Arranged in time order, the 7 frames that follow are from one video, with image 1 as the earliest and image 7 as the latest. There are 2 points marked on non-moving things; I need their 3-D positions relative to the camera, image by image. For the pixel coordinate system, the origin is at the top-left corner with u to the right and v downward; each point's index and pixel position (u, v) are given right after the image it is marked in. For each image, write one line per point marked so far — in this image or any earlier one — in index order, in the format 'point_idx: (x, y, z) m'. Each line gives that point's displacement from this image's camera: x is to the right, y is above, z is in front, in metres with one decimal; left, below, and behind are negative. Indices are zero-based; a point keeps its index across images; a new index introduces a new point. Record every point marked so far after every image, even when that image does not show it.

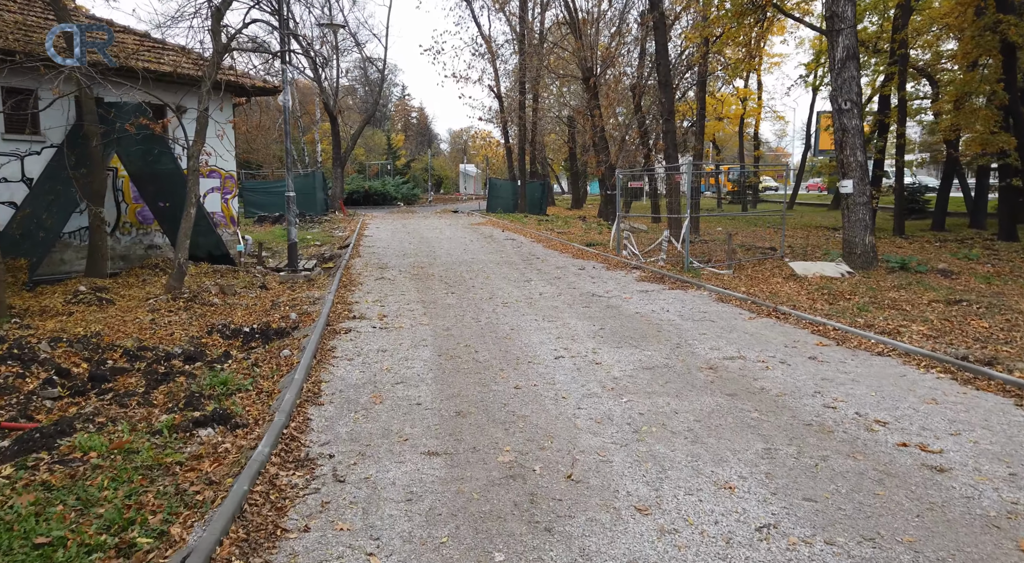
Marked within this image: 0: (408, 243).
0: (-2.9, +1.1, +19.7) m
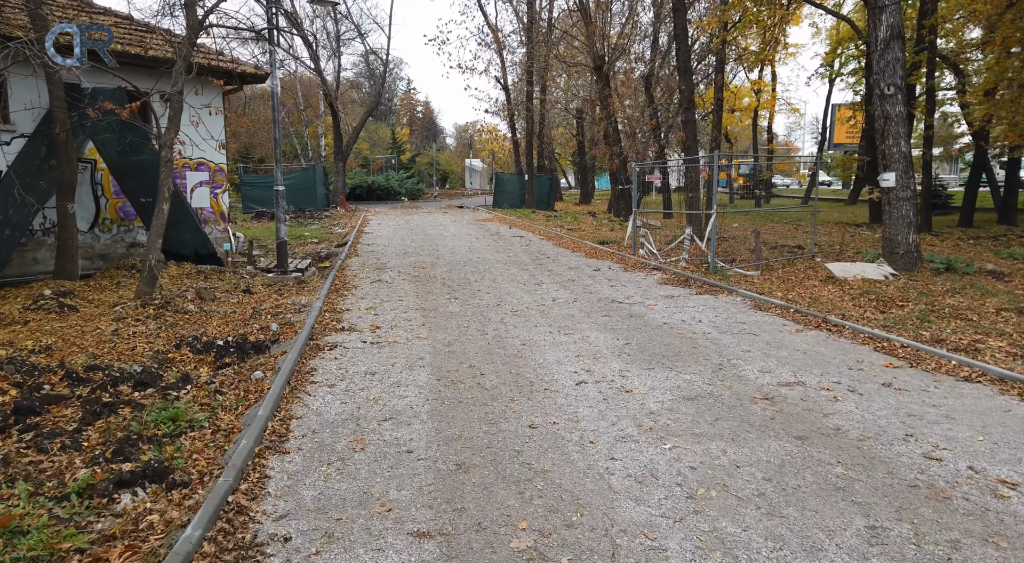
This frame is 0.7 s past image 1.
0: (-2.7, +1.1, +18.6) m
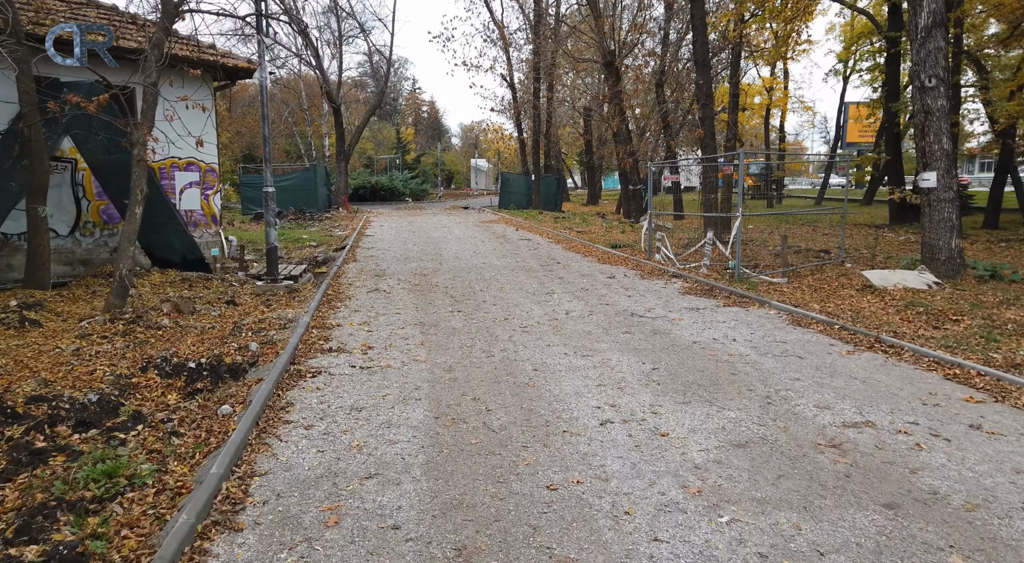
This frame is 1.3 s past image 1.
0: (-2.5, +0.9, +17.7) m
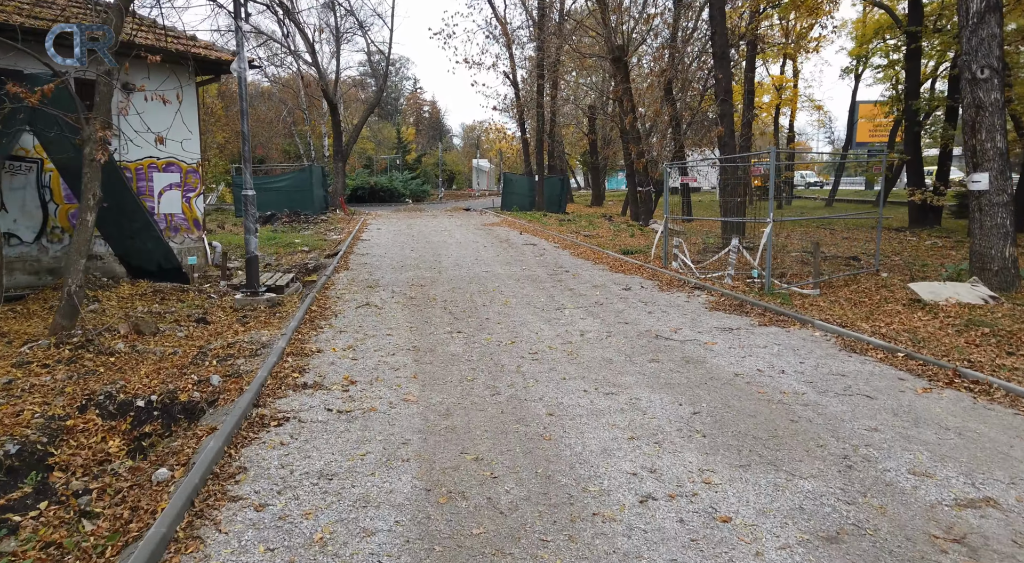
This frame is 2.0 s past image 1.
0: (-2.4, +0.7, +16.7) m
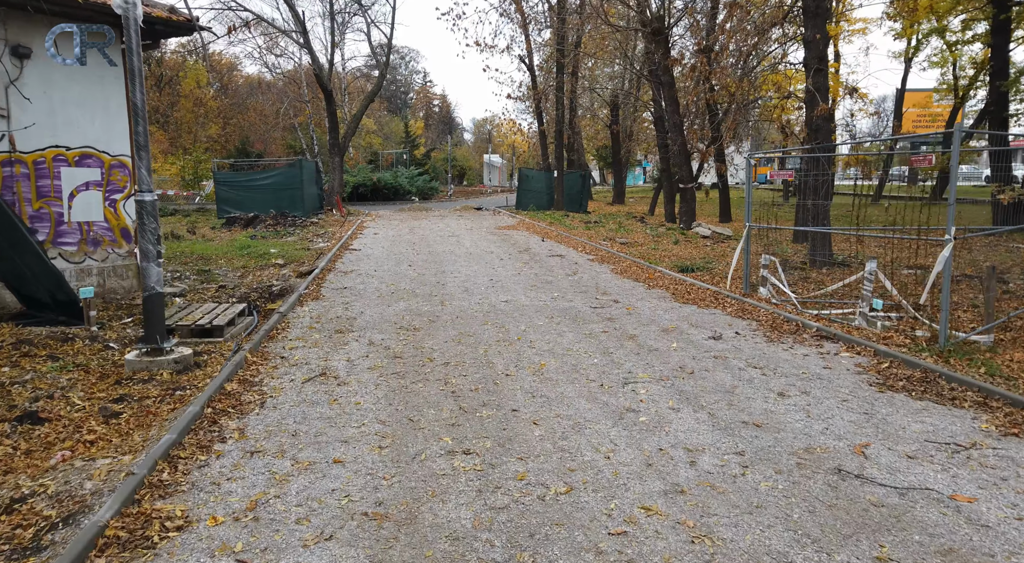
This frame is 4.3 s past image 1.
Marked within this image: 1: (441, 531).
0: (-2.0, +0.3, +13.2) m
1: (-0.3, -1.2, +3.4) m
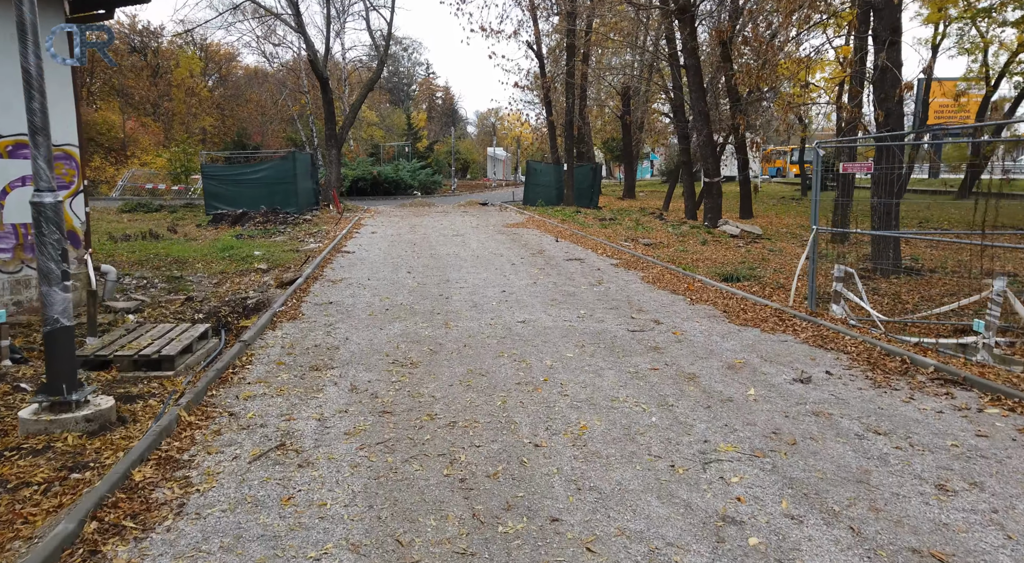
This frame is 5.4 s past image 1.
0: (-1.7, +0.2, +11.4) m
1: (-0.1, -1.4, +1.6) m
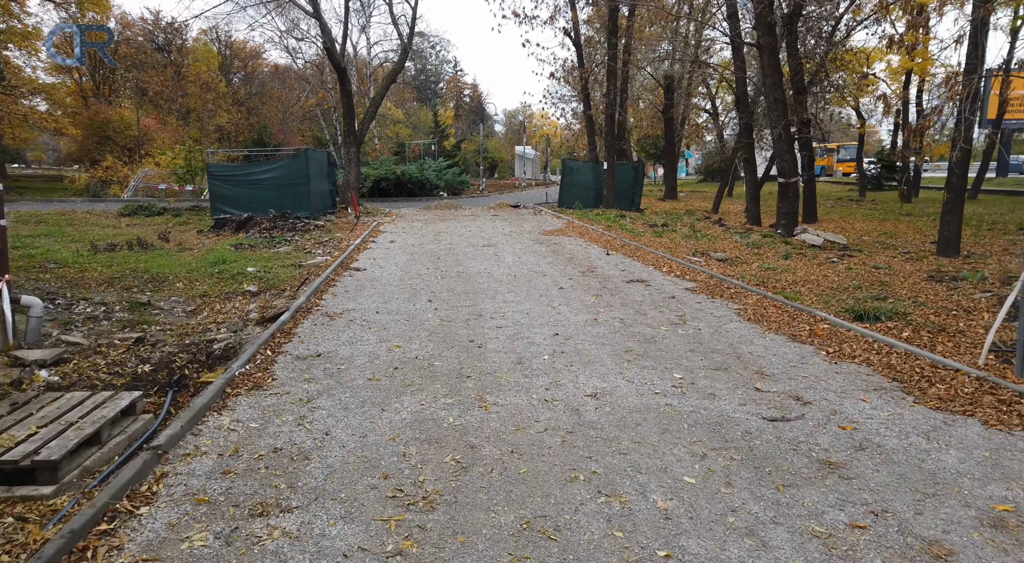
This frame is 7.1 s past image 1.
0: (-1.1, -0.2, +8.8) m
1: (+0.1, -1.8, -1.0) m
